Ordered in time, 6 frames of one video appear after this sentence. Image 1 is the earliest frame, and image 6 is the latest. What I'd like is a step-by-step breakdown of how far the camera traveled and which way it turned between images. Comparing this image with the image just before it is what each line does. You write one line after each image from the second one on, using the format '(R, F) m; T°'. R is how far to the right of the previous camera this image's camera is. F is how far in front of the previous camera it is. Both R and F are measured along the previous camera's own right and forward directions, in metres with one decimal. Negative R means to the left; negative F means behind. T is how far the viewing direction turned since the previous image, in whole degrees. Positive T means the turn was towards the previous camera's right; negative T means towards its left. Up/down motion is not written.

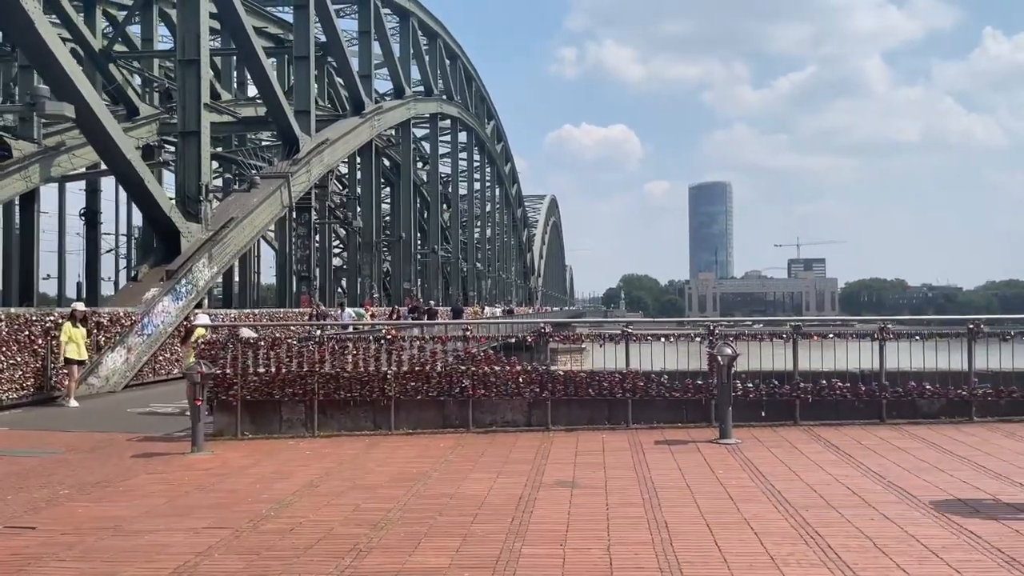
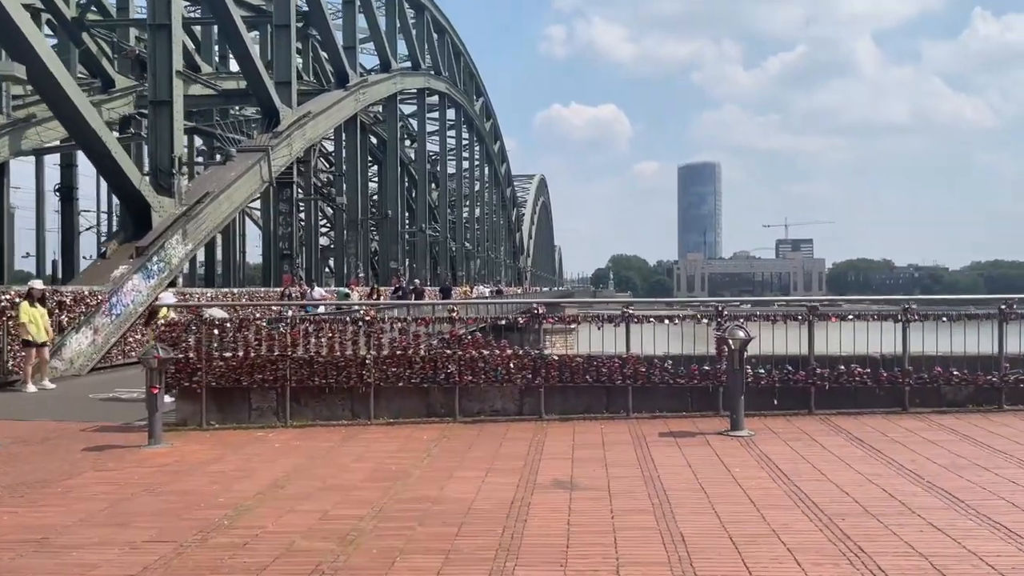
(0.0, +1.0) m; +1°
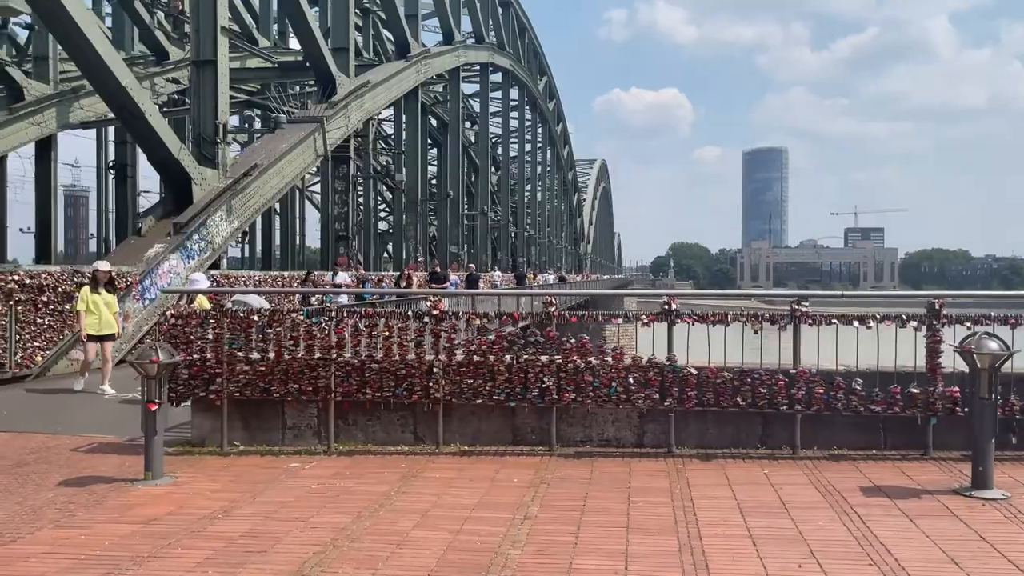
(-0.6, +2.9) m; -4°
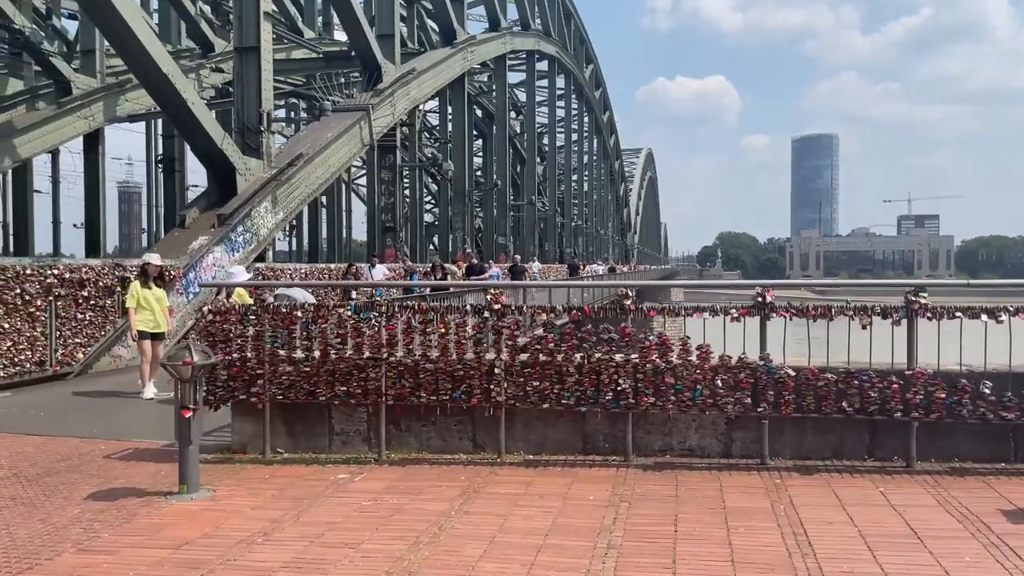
(-0.2, +0.9) m; -3°
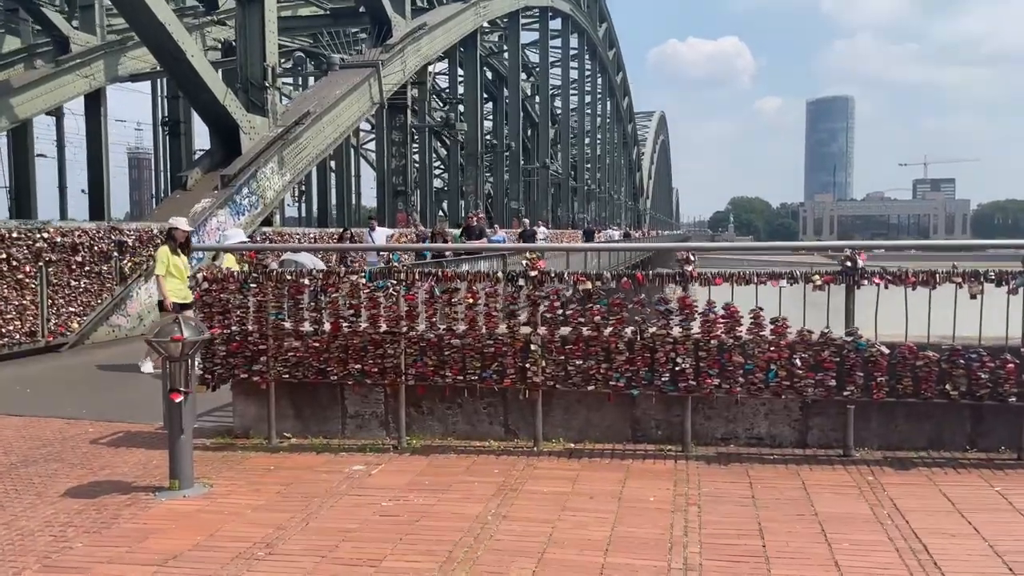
(-0.2, +1.0) m; -1°
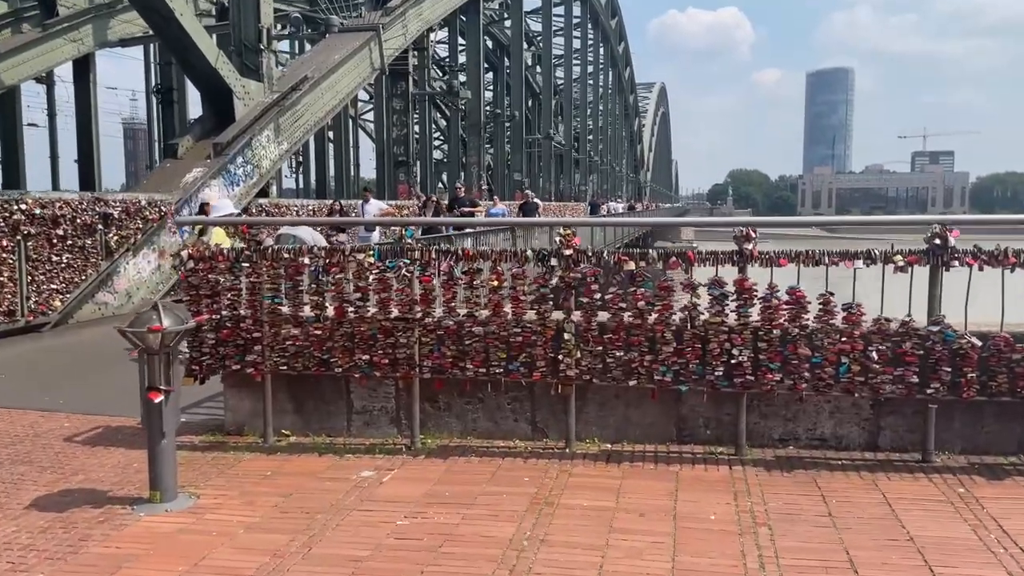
(-0.2, +0.8) m; 0°
